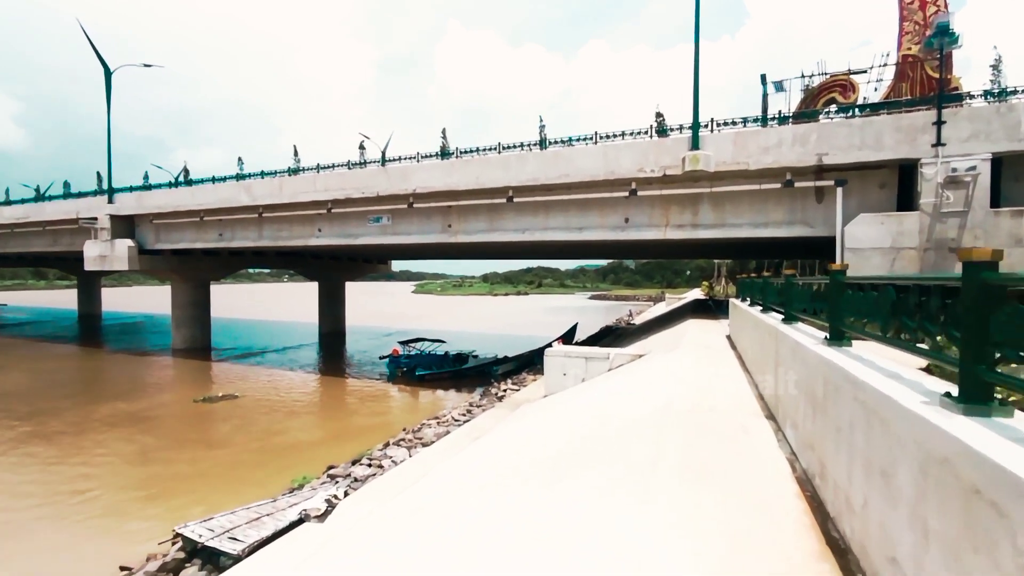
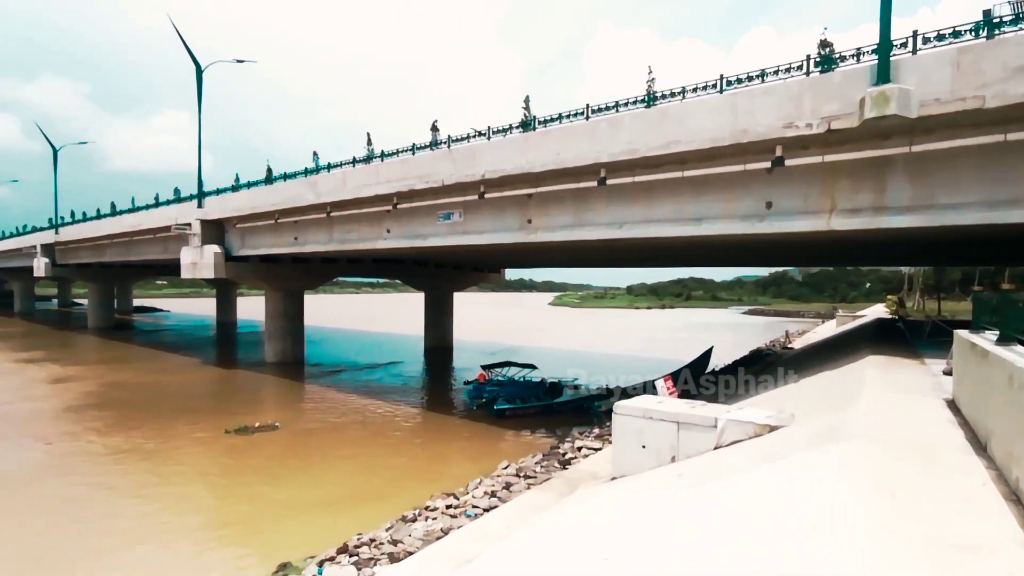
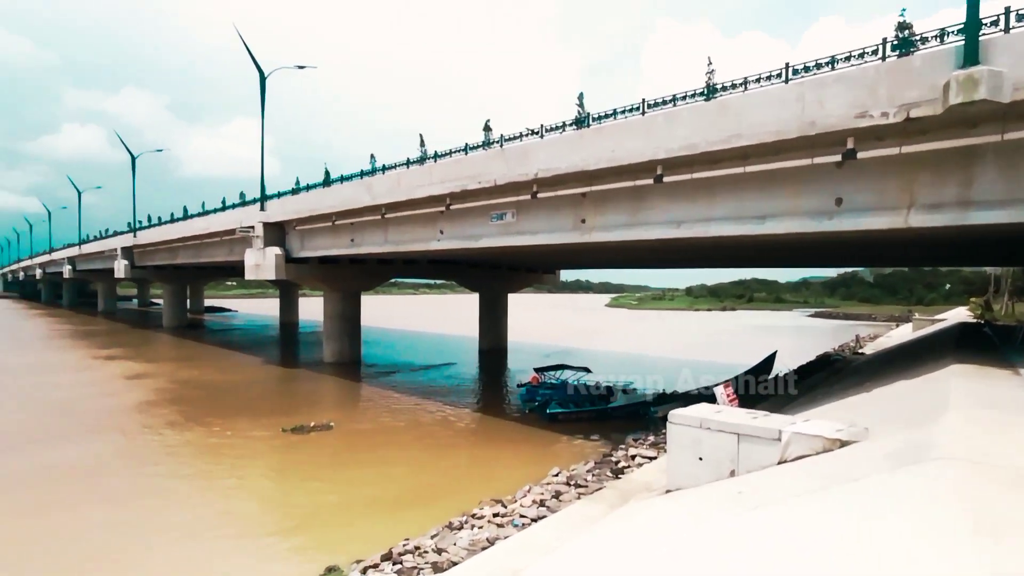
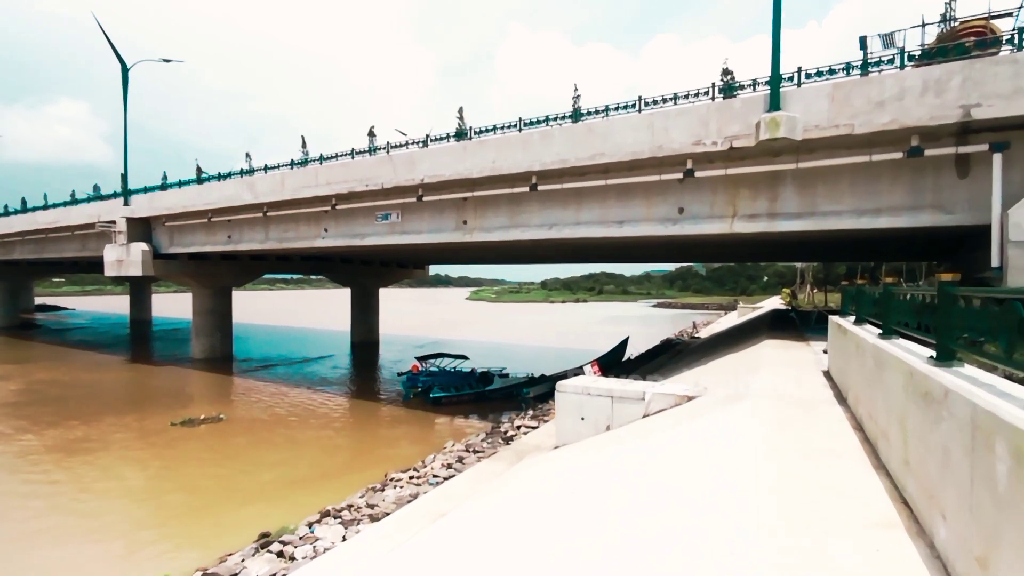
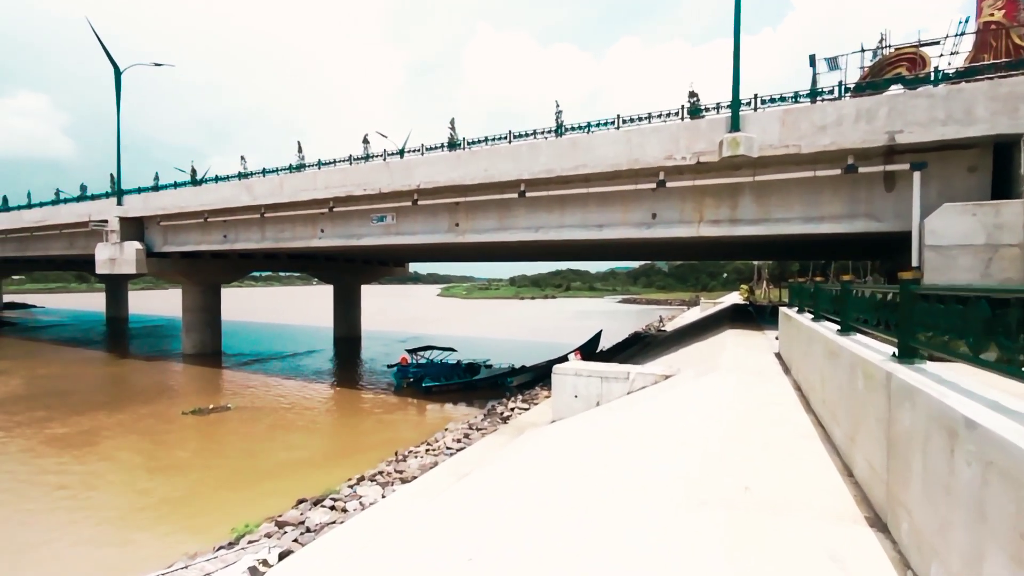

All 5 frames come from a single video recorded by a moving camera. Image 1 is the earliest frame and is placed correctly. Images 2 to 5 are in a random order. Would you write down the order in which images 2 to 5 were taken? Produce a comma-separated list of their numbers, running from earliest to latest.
5, 4, 2, 3
